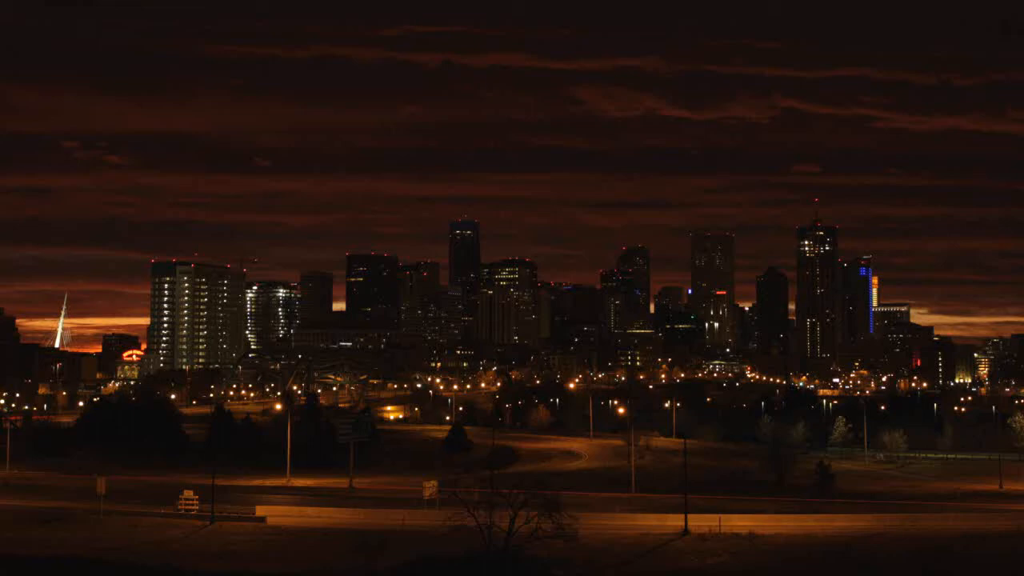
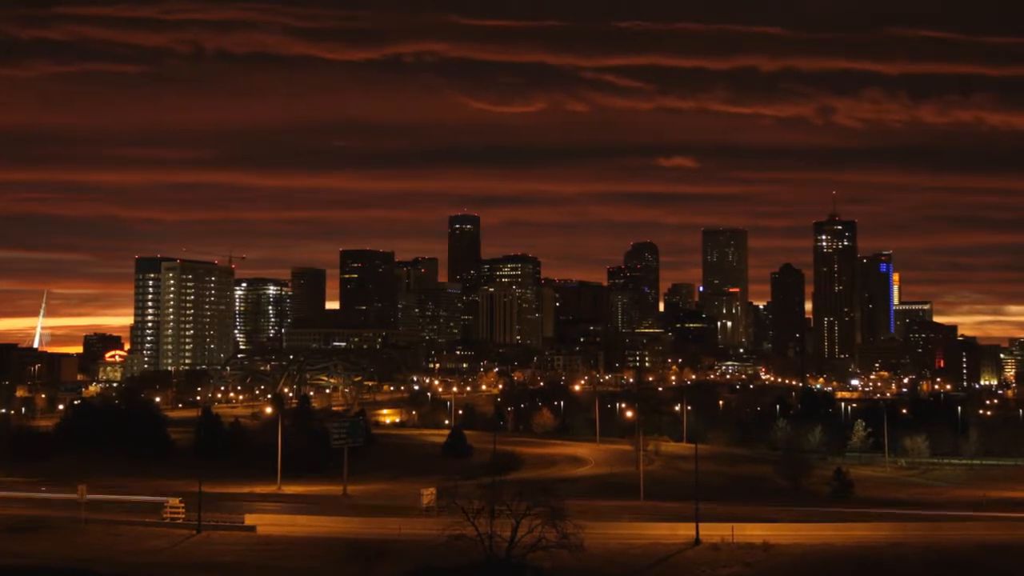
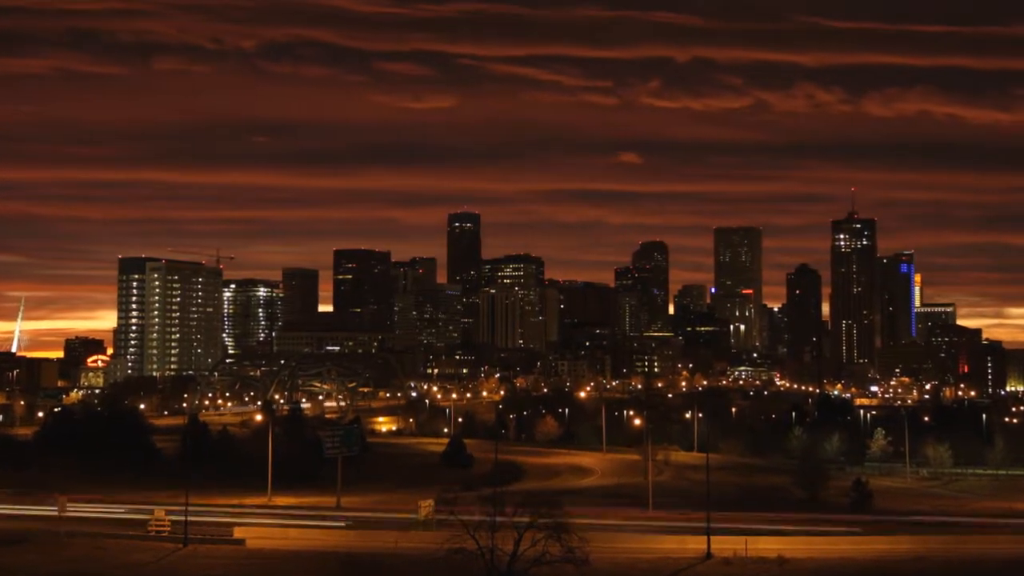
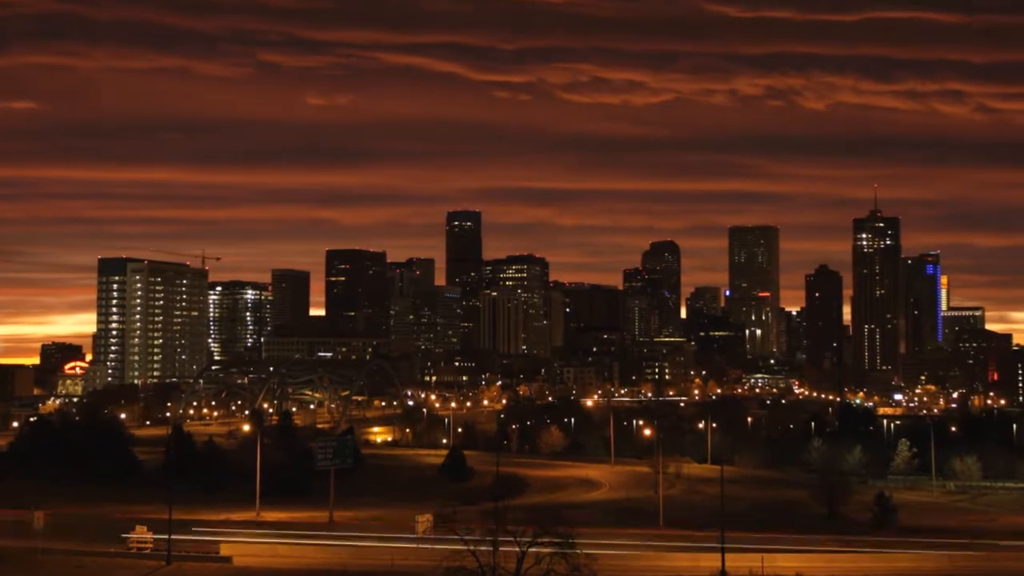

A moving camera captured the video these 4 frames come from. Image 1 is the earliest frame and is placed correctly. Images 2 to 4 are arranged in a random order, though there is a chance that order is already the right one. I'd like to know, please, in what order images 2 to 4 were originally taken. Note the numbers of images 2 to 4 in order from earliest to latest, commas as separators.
2, 3, 4
